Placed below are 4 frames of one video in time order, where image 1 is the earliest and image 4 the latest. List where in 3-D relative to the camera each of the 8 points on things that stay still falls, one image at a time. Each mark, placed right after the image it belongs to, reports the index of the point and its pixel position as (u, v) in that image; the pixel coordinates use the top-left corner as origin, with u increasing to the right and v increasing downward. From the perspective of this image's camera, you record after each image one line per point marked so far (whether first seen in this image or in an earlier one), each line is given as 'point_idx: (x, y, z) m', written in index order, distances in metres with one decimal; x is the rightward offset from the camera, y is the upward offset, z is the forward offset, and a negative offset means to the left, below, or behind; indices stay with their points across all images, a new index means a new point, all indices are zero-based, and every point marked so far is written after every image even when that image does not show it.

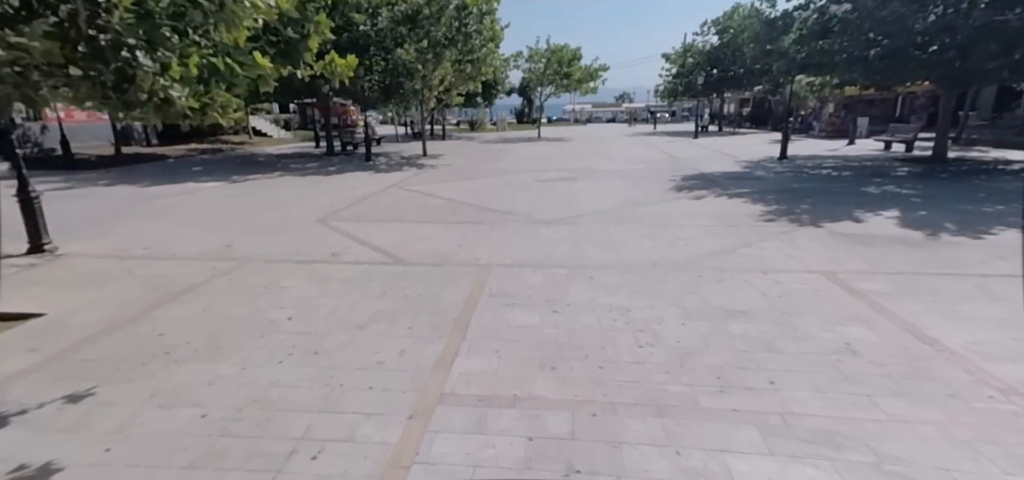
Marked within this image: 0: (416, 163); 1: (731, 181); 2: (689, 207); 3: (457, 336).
0: (-3.4, +2.7, +16.4) m
1: (+5.5, +1.4, +11.5) m
2: (+3.4, +0.6, +8.7) m
3: (-0.5, -0.9, +4.0) m
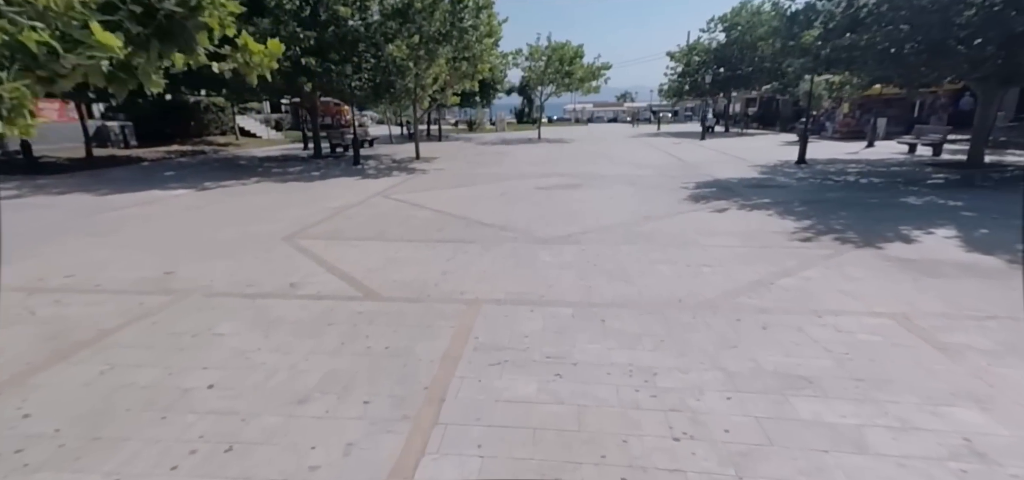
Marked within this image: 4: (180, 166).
0: (-3.5, +2.4, +15.3) m
1: (+5.4, +1.1, +10.4) m
2: (+3.3, +0.3, +7.7) m
3: (-0.6, -1.2, +3.0) m
4: (-10.9, +2.4, +15.0) m
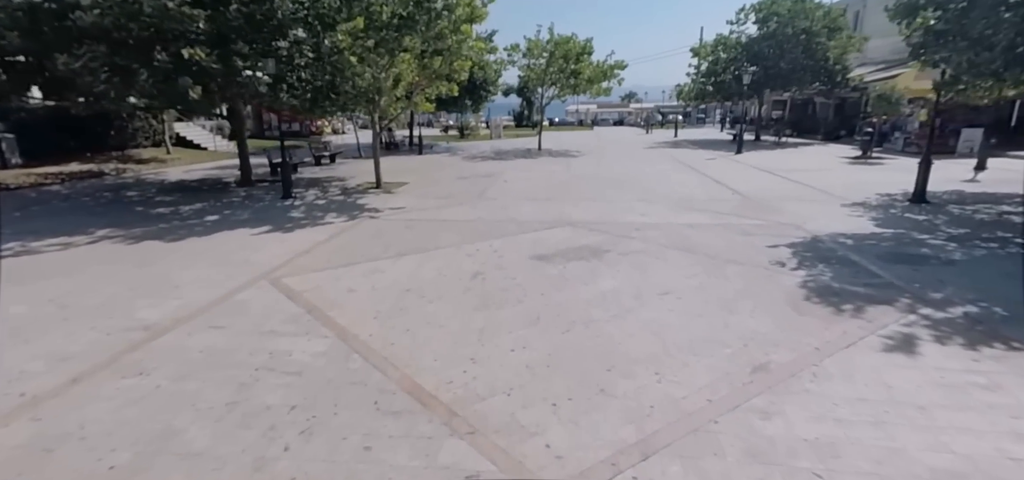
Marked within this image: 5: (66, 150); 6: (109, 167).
0: (-3.8, +0.9, +11.0) m
1: (+5.2, -0.4, +6.1) m
2: (+3.1, -1.2, +3.3) m
3: (-0.8, -2.7, -1.3) m
4: (-11.2, +0.9, +10.7) m
5: (-16.7, +3.4, +17.0) m
6: (-13.9, +2.6, +15.7) m
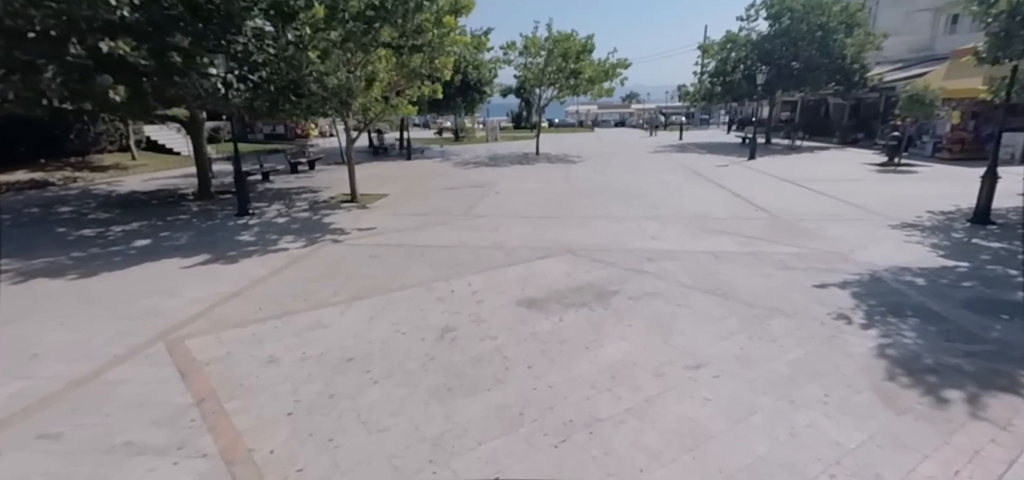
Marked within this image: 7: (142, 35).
0: (-4.0, +0.4, +9.5) m
1: (+5.0, -0.9, +4.6) m
2: (+2.9, -1.7, +1.8) m
3: (-1.1, -3.2, -2.8) m
4: (-11.4, +0.4, +9.2) m
5: (-16.9, +2.8, +15.6) m
6: (-14.1, +2.1, +14.2) m
7: (-6.8, +3.8, +8.5) m
